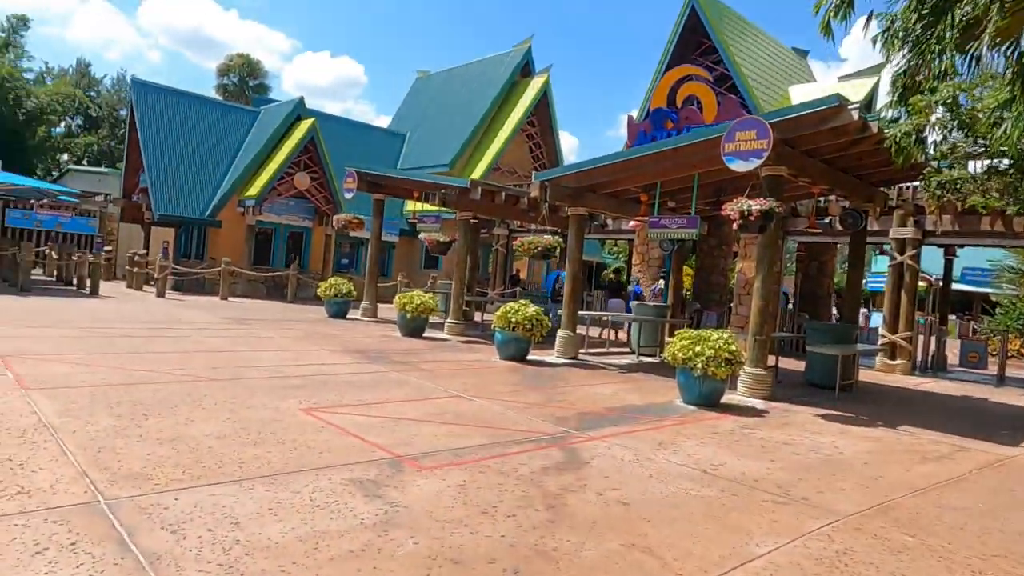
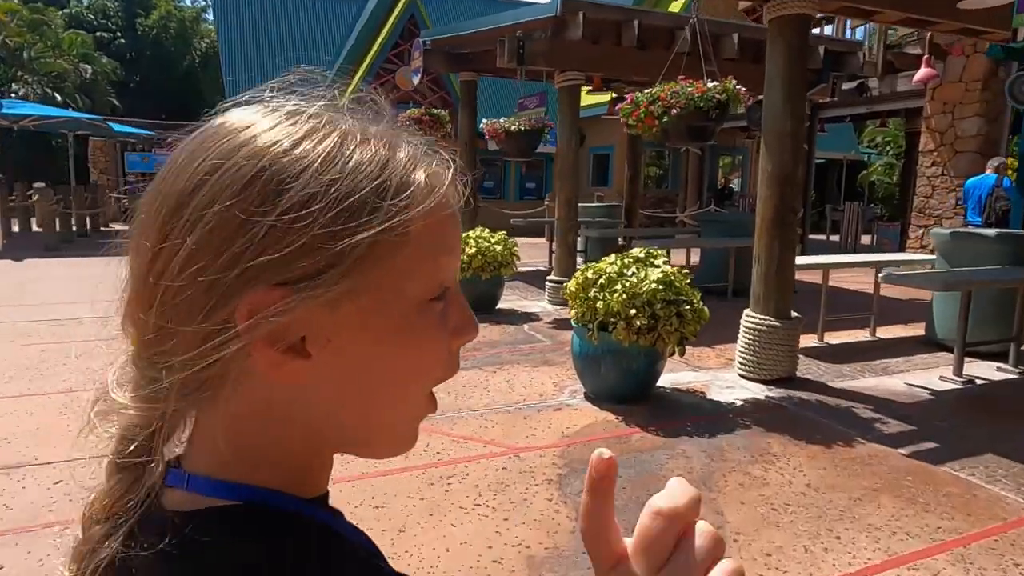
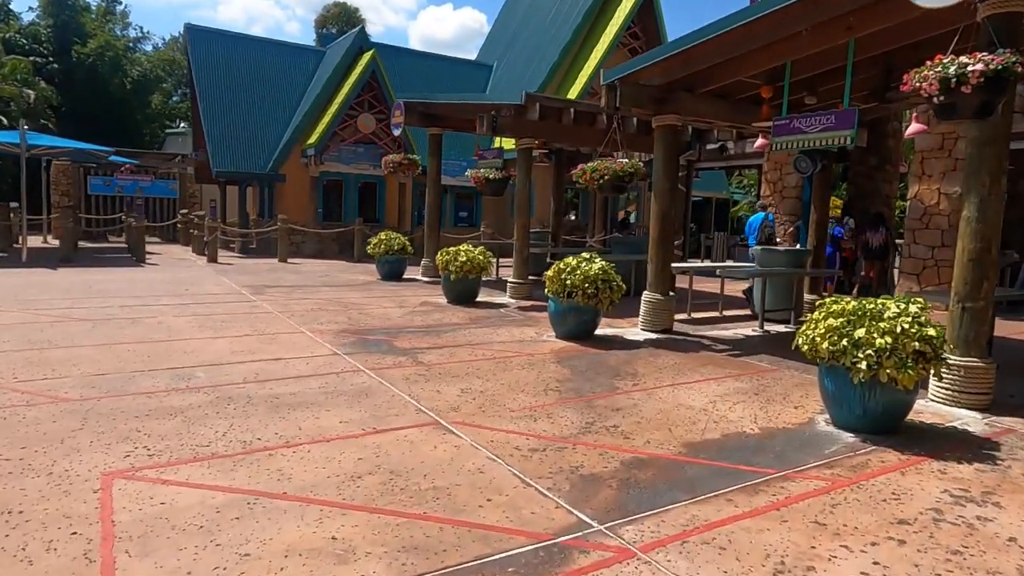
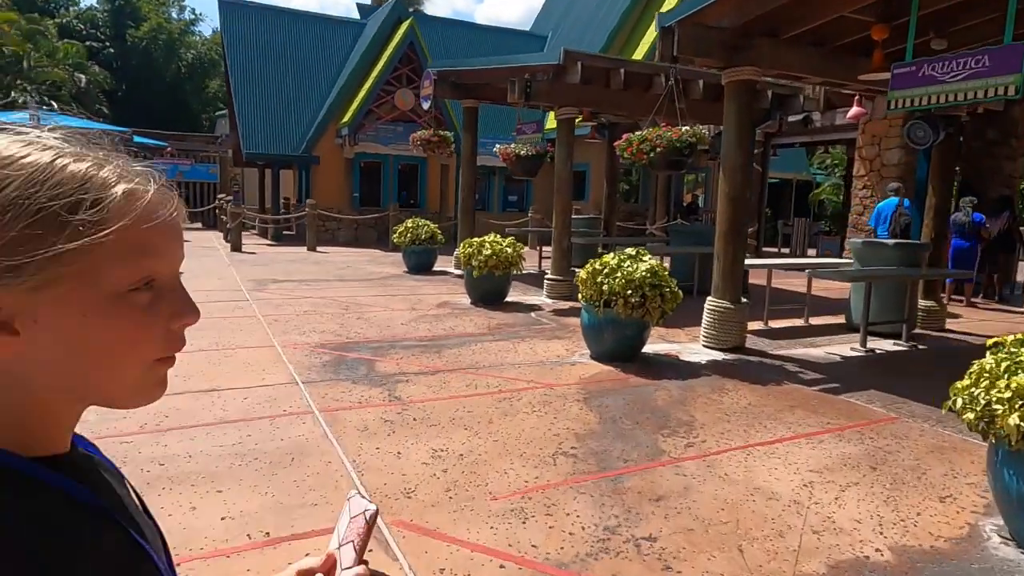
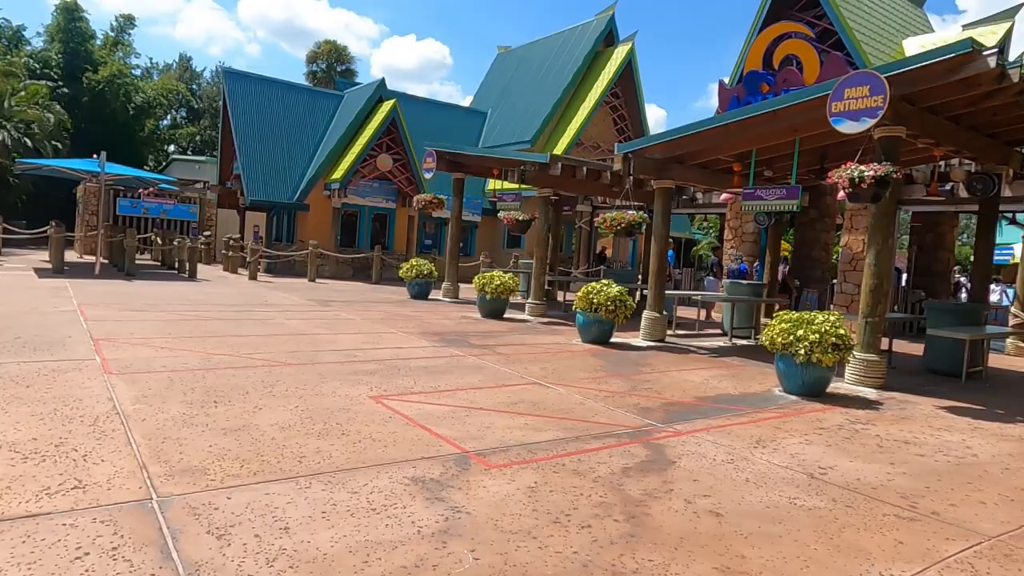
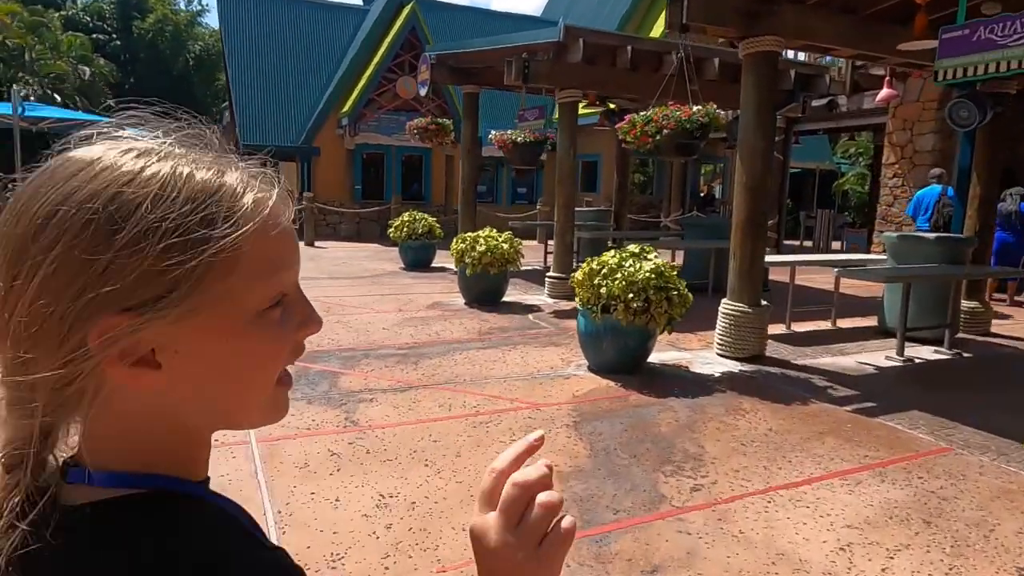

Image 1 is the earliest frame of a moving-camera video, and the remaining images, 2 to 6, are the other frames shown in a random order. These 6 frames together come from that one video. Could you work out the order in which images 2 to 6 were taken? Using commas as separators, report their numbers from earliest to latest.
5, 3, 4, 6, 2
